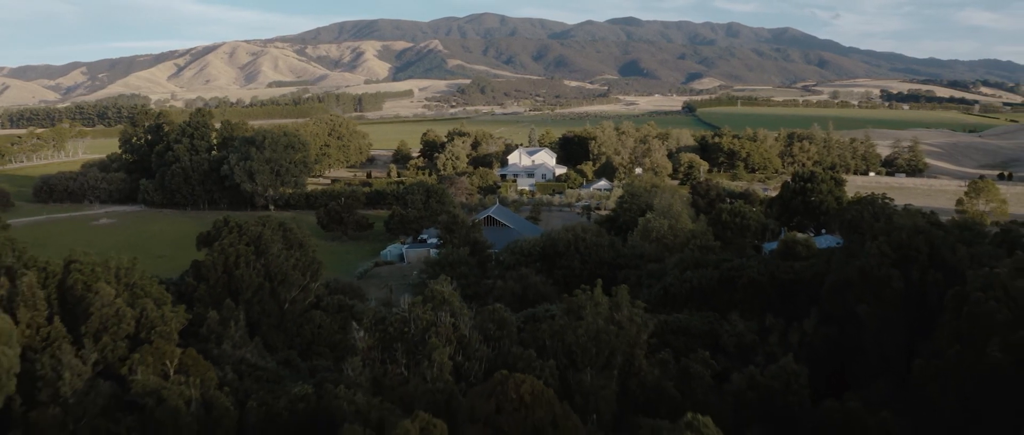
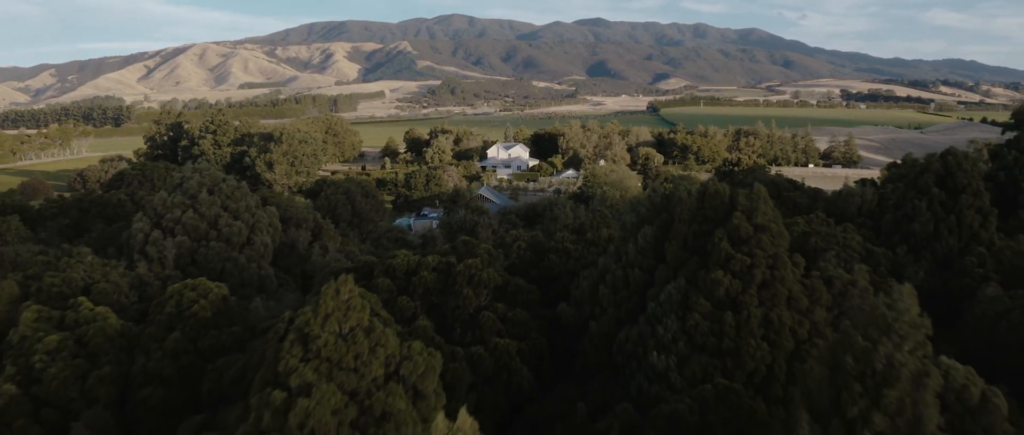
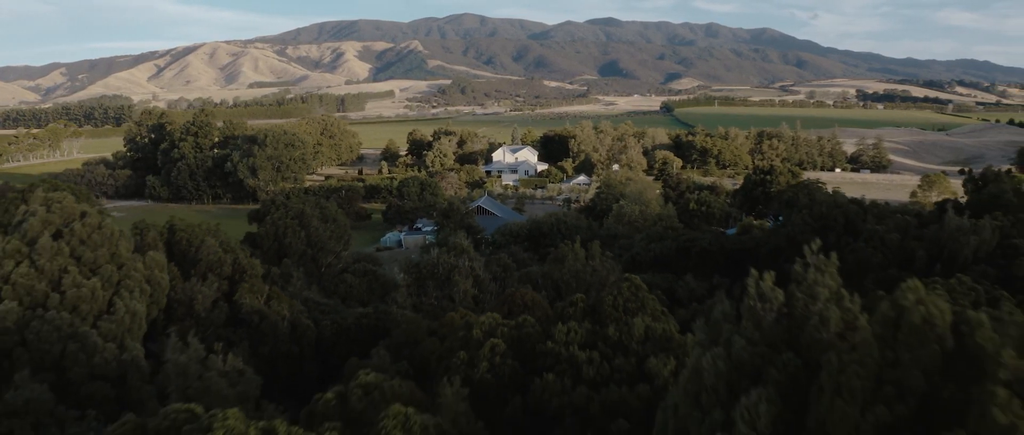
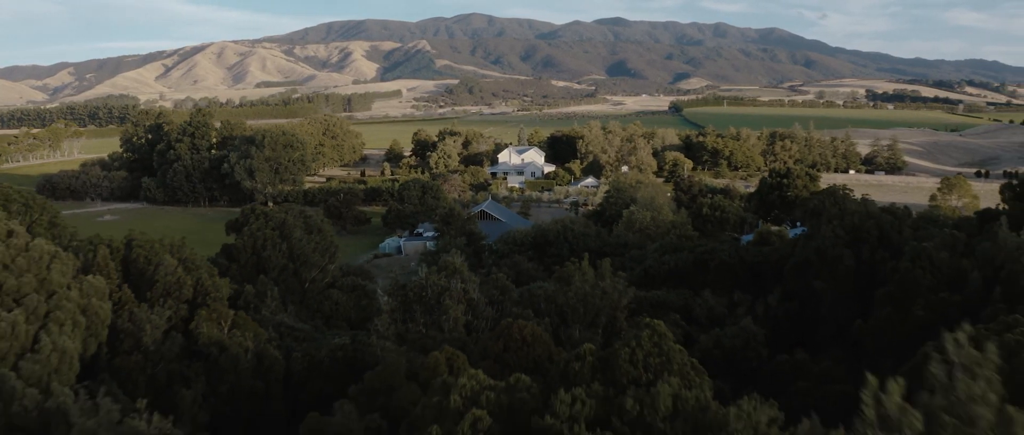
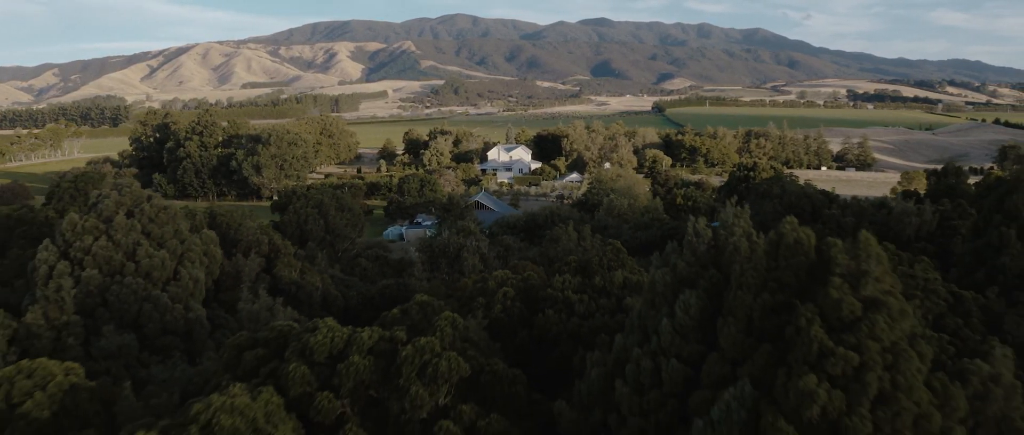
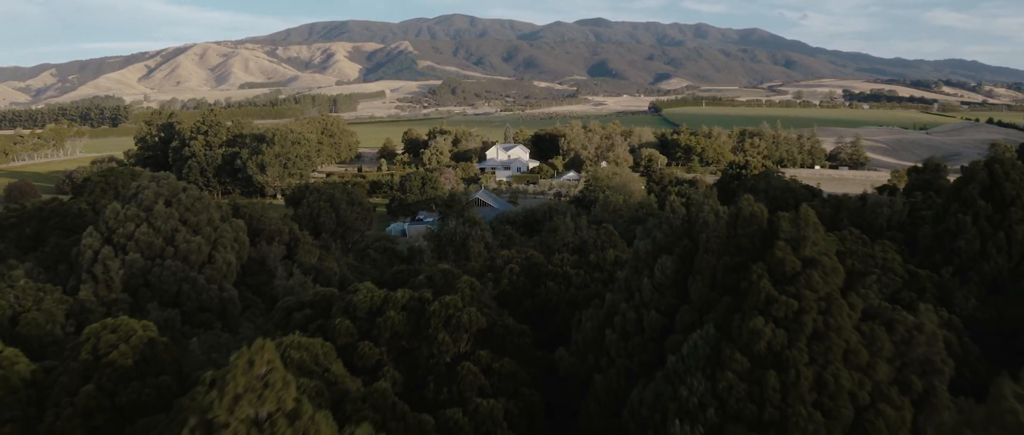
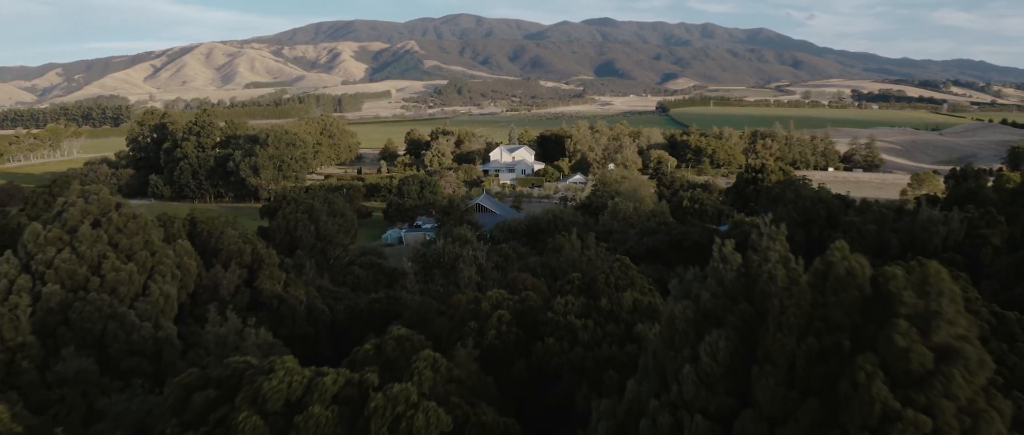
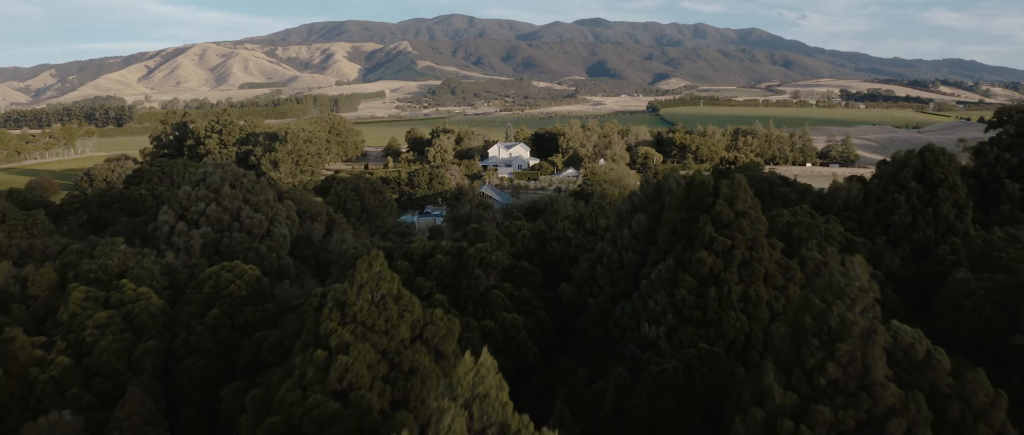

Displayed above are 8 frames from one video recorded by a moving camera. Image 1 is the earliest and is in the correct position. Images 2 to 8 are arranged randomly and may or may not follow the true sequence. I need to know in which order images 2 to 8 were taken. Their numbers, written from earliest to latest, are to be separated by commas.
4, 3, 7, 5, 6, 2, 8
